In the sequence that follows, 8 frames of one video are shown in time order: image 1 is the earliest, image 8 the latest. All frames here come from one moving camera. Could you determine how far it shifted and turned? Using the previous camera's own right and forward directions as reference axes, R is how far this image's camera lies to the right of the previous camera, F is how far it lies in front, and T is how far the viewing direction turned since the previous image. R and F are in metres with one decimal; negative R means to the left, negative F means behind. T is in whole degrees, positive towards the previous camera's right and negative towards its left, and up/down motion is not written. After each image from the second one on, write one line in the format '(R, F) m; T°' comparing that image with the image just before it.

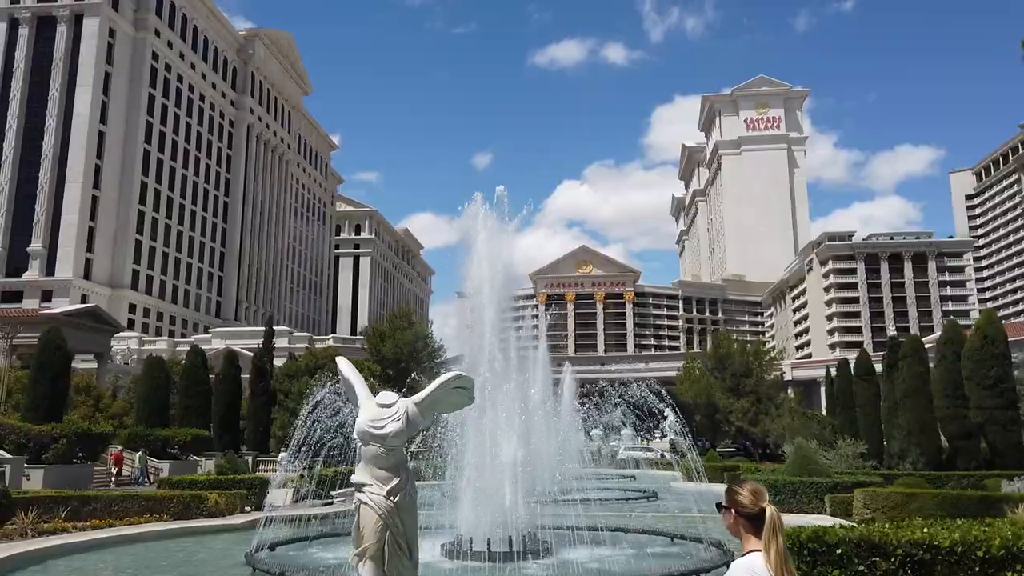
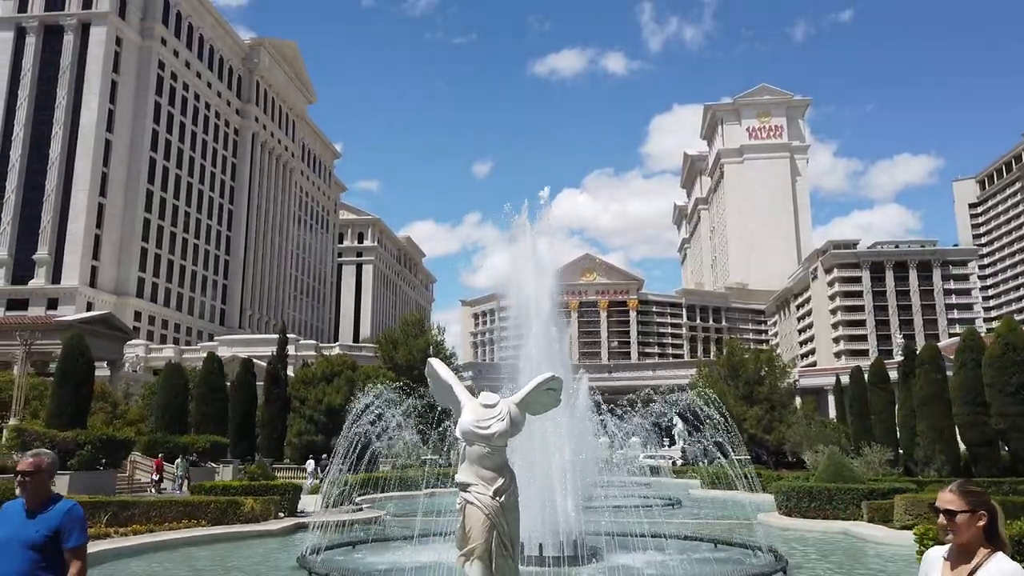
(-0.8, 0.0) m; 0°
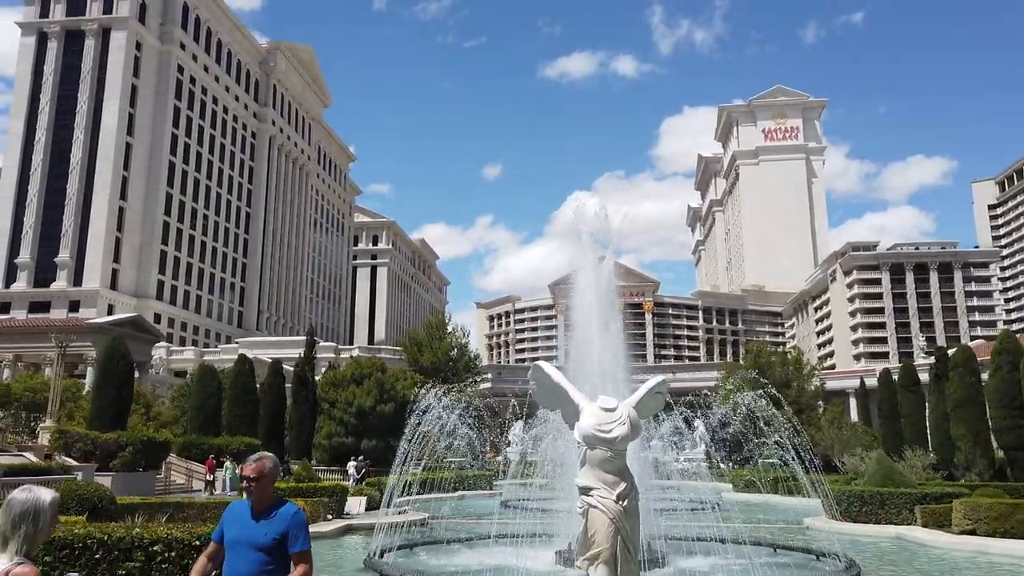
(-0.9, 0.0) m; -1°
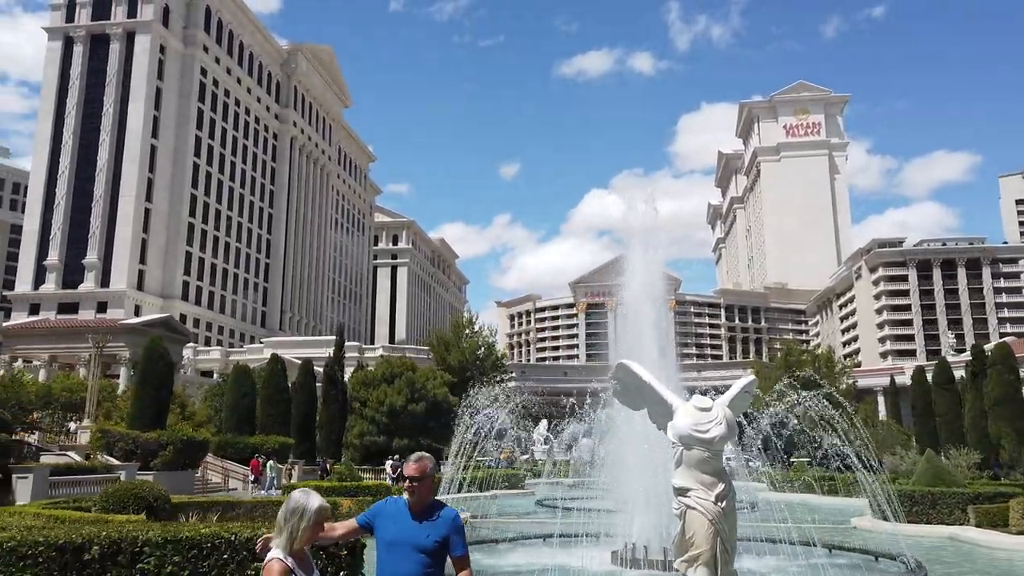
(-0.6, 0.0) m; -1°
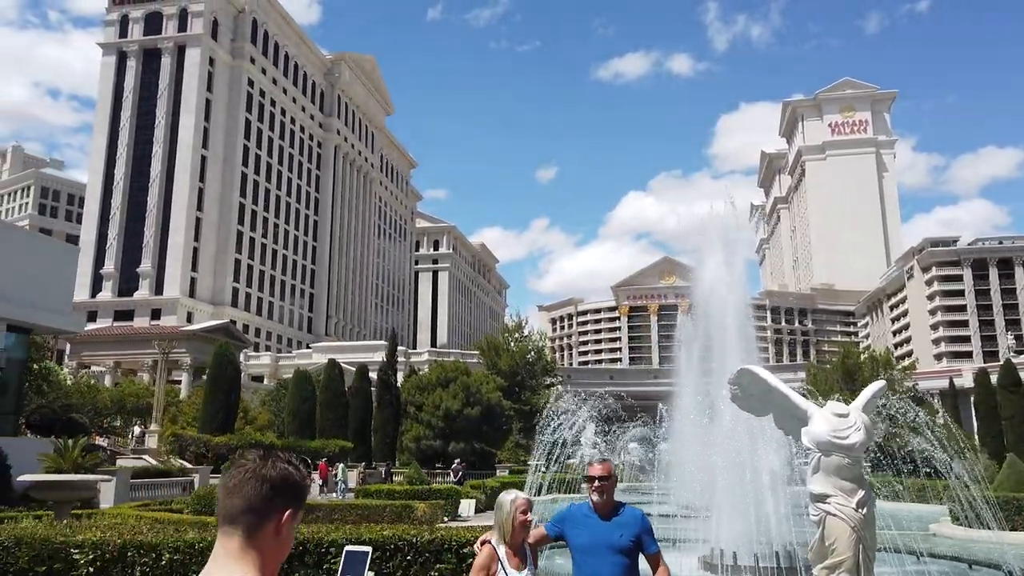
(-0.7, -0.1) m; -3°
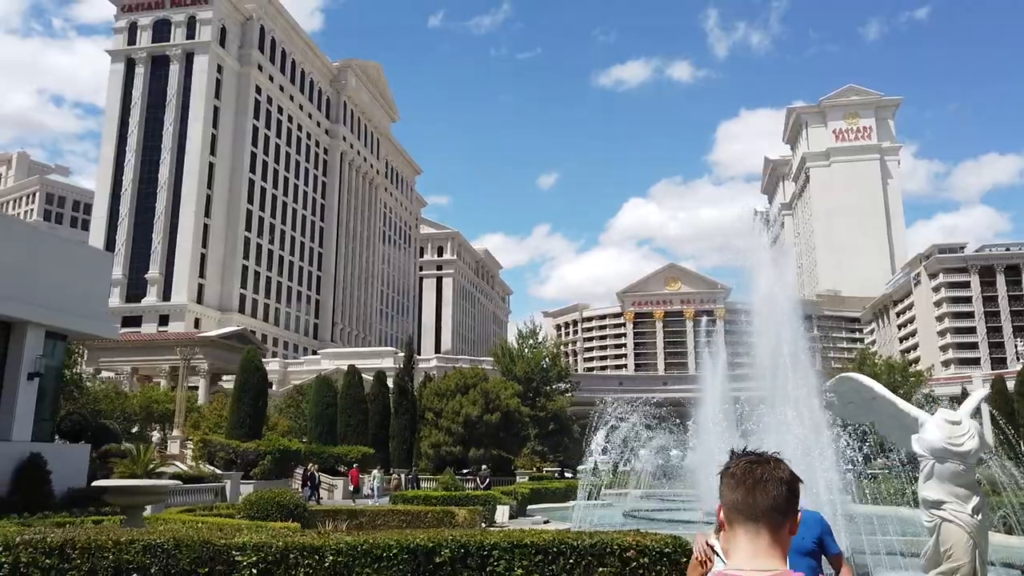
(-0.9, -0.1) m; 0°
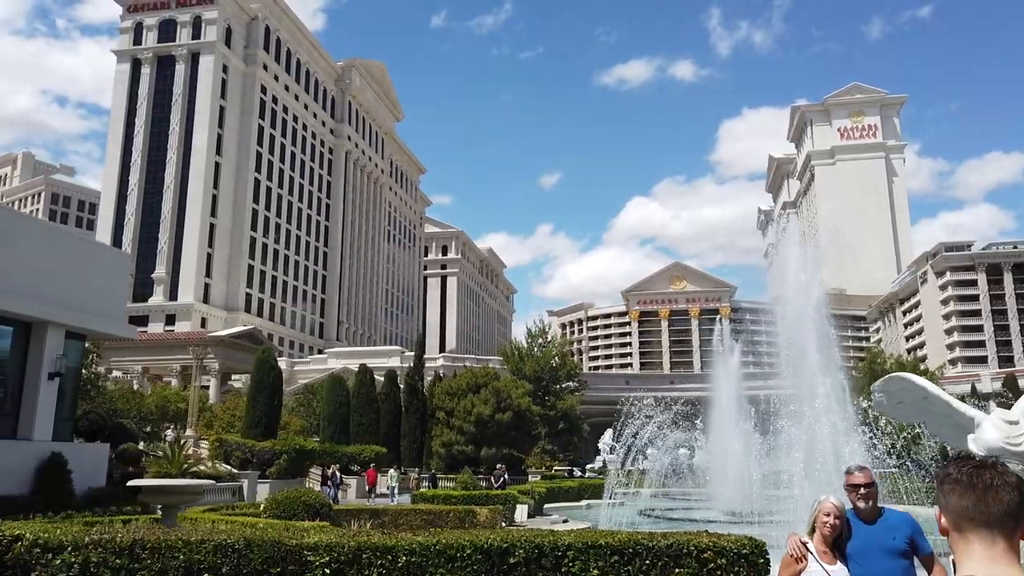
(-0.4, 0.0) m; 0°
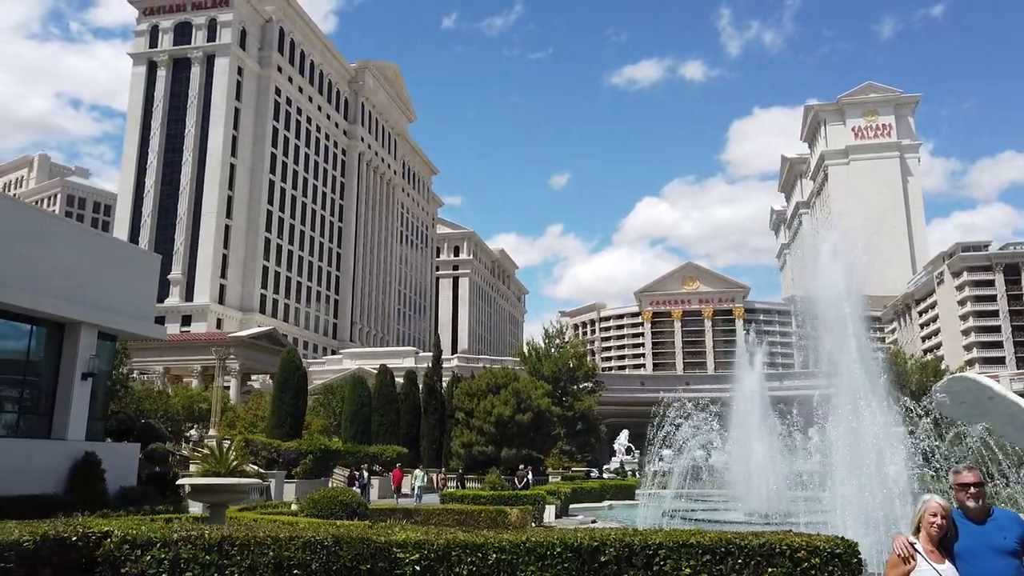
(-0.5, 0.0) m; -1°
